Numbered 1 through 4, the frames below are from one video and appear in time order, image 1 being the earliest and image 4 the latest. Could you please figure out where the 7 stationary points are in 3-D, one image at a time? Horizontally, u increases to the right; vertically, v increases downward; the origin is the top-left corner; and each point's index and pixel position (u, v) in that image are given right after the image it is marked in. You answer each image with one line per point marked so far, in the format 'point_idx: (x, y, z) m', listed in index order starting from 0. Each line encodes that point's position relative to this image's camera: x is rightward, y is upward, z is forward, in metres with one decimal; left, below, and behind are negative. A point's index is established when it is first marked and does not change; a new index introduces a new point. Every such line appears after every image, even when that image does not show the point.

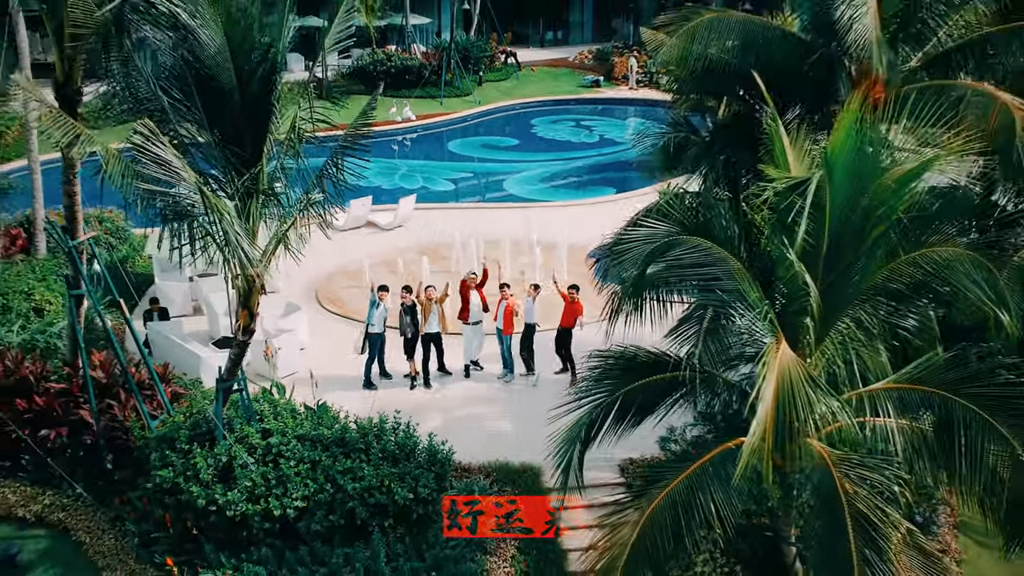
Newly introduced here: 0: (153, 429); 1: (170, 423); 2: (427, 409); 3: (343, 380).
0: (-3.2, -1.3, +9.4) m
1: (-3.0, -1.2, +9.4) m
2: (-0.9, -1.3, +11.0) m
3: (-1.9, -1.0, +11.6) m
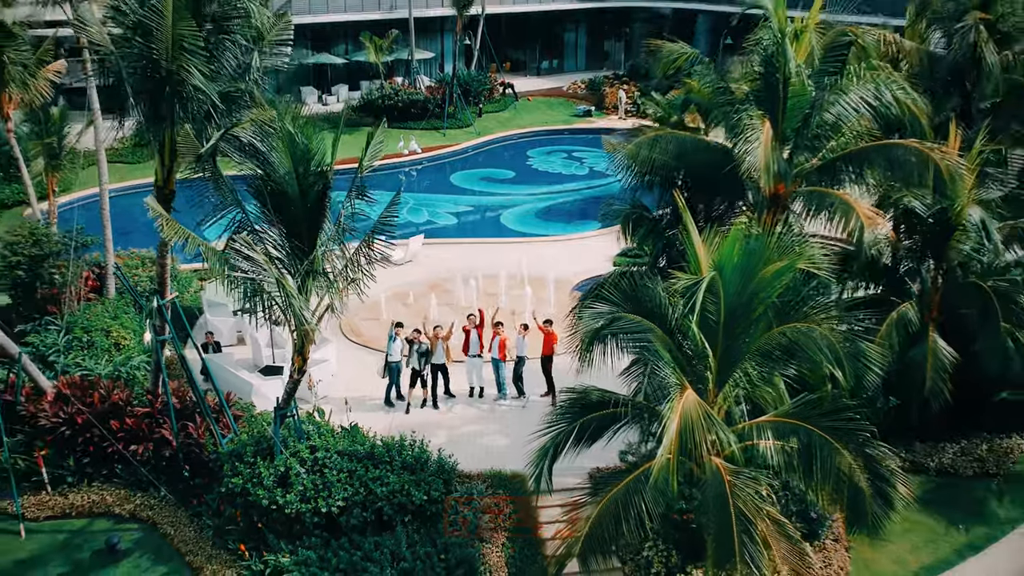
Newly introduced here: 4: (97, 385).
0: (-3.3, -1.8, +12.0) m
1: (-3.1, -1.8, +12.0) m
2: (-1.0, -1.8, +13.6) m
3: (-2.0, -1.6, +14.2) m
4: (-5.3, -1.2, +13.2) m
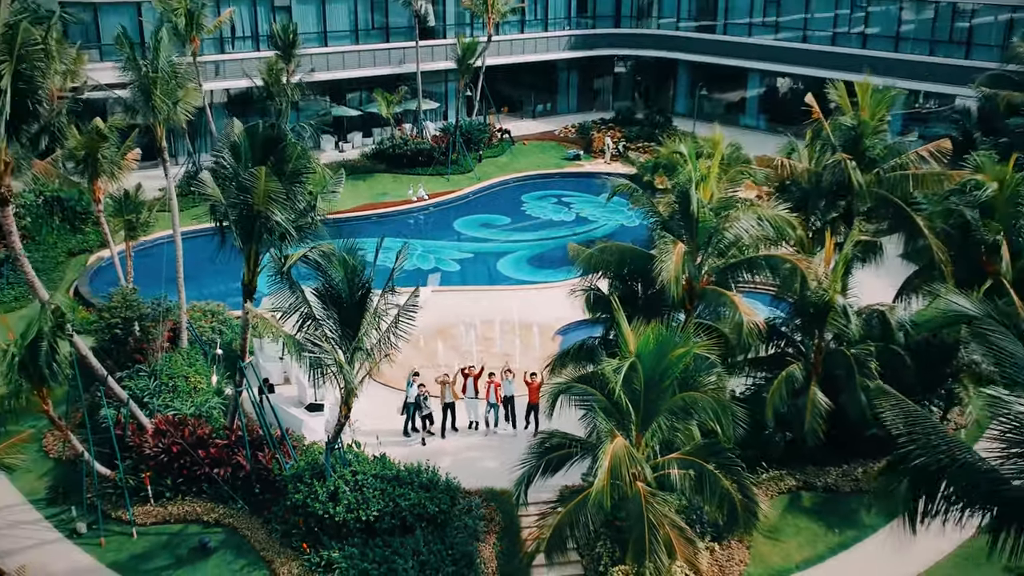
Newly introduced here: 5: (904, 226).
0: (-3.4, -2.8, +16.0) m
1: (-3.3, -2.7, +16.0) m
2: (-1.2, -2.8, +17.6) m
3: (-2.2, -2.5, +18.3) m
4: (-5.4, -2.2, +17.3) m
5: (+6.2, +1.0, +16.4) m
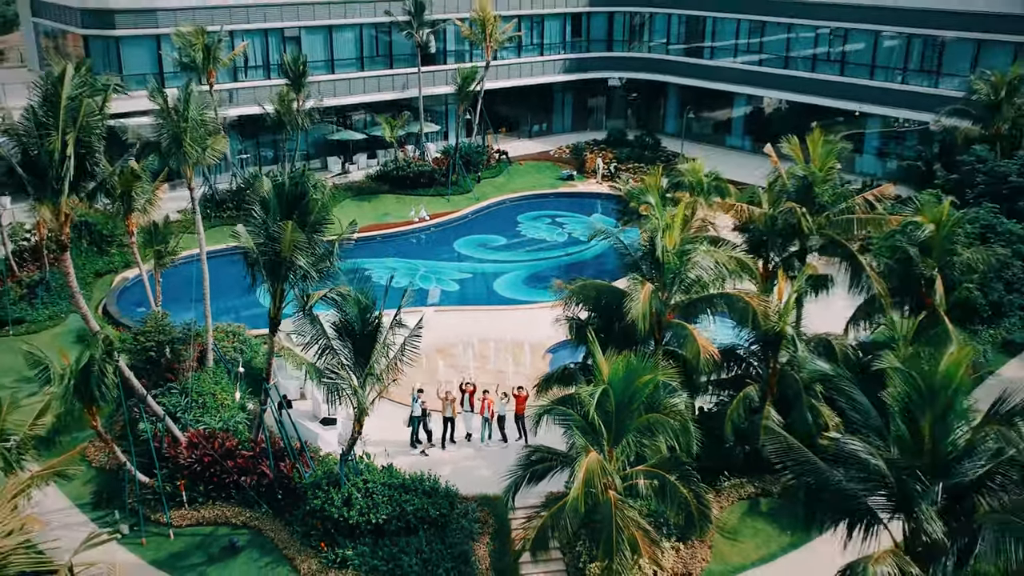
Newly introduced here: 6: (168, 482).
0: (-3.6, -3.3, +18.2) m
1: (-3.5, -3.3, +18.2) m
2: (-1.3, -3.3, +19.8) m
3: (-2.3, -3.1, +20.5) m
4: (-5.6, -2.8, +19.5) m
5: (+6.1, +0.4, +18.6) m
6: (-6.3, -3.5, +19.0) m
